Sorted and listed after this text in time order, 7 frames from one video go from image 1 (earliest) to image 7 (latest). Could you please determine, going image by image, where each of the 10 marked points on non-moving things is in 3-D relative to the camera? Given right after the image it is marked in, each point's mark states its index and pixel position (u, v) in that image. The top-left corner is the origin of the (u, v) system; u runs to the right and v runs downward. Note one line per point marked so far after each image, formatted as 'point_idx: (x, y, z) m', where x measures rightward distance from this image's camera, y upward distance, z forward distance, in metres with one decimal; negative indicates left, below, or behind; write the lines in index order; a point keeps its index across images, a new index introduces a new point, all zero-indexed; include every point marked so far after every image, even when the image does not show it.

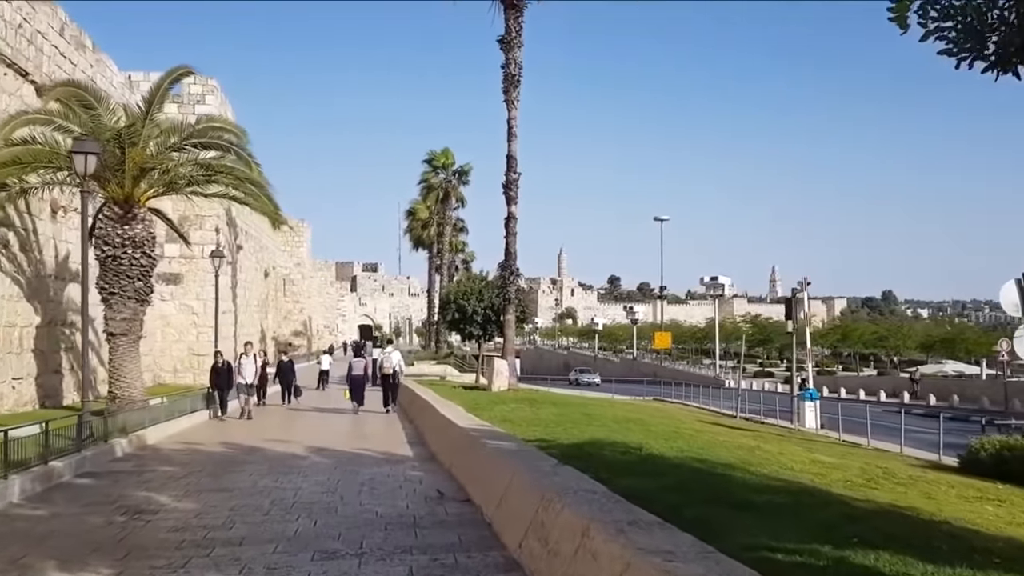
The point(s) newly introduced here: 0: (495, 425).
0: (-0.3, -1.9, +12.6) m
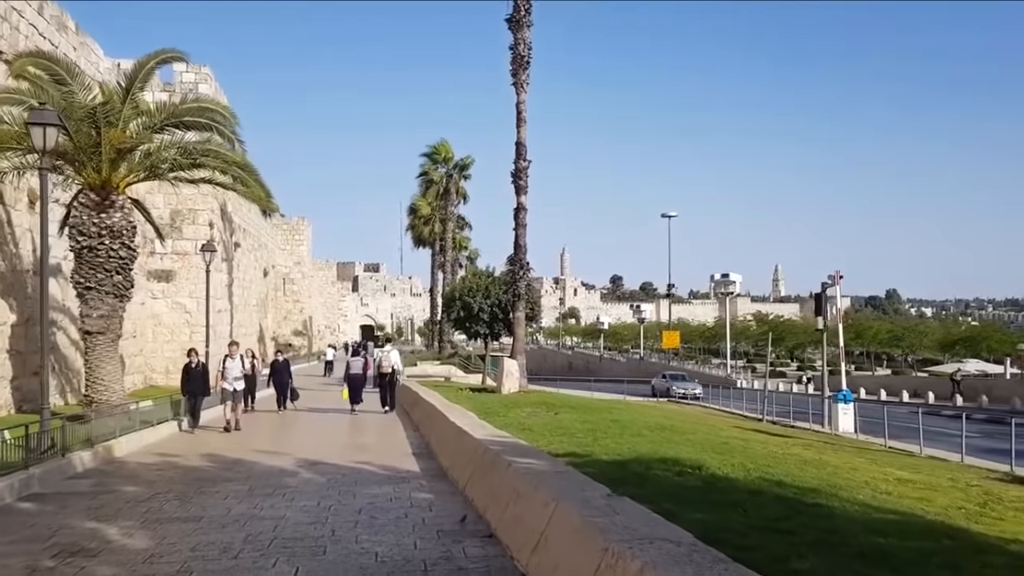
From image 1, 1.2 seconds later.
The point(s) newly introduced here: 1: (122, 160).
0: (0.0, -1.7, +11.0) m
1: (-7.2, +2.4, +17.2) m
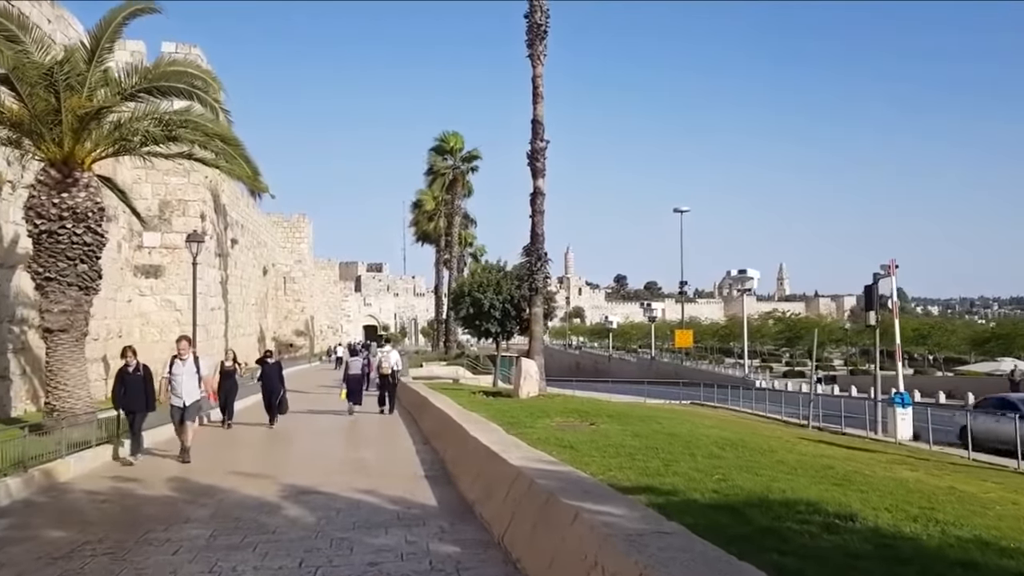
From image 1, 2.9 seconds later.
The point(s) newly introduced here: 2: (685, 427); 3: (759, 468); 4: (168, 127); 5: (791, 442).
0: (+0.4, -1.6, +8.7) m
1: (-6.8, +2.5, +14.9) m
2: (+2.2, -1.8, +11.9) m
3: (+2.0, -1.5, +7.6) m
4: (-6.0, +2.8, +16.0) m
5: (+3.5, -2.0, +11.8) m
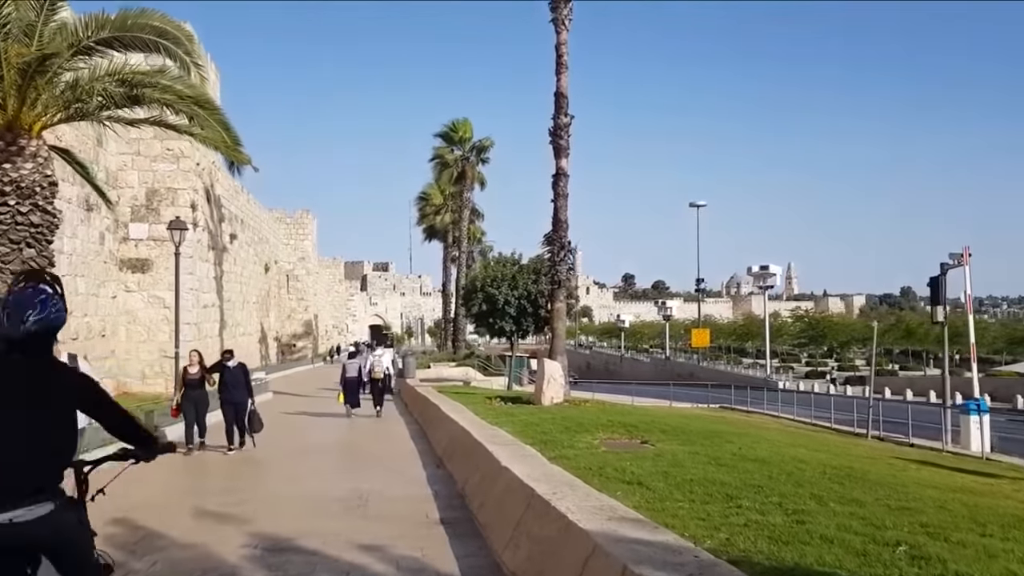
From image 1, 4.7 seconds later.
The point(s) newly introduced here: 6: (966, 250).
0: (+0.7, -1.4, +6.2) m
1: (-6.4, +2.7, +12.5) m
2: (+2.6, -1.6, +9.5) m
3: (+2.4, -1.3, +5.1) m
4: (-5.6, +2.9, +13.6) m
5: (+3.9, -1.8, +9.3) m
6: (+9.3, +0.8, +19.1) m
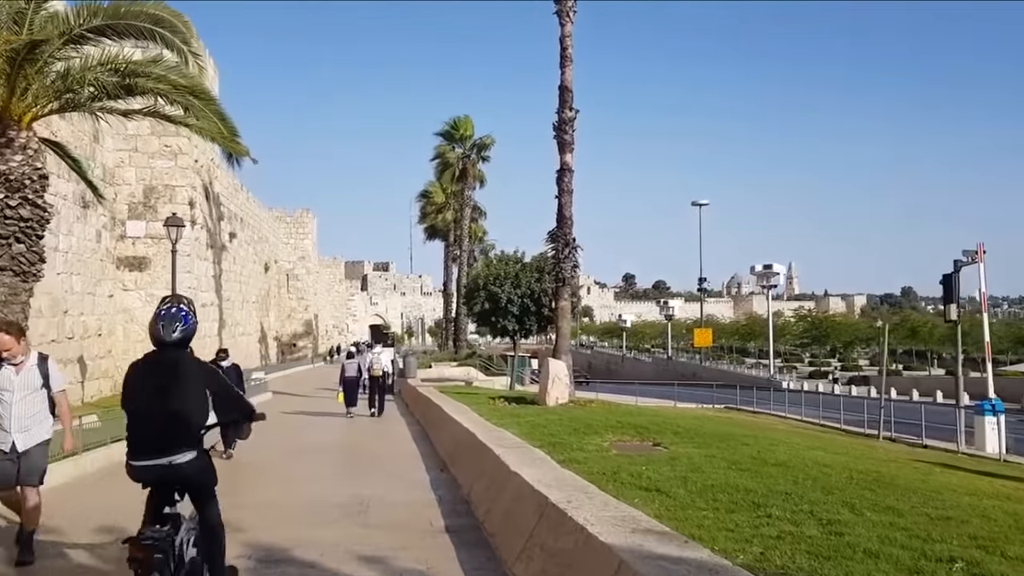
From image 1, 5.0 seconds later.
0: (+0.8, -1.4, +5.8) m
1: (-6.4, +2.7, +12.0) m
2: (+2.6, -1.6, +9.1) m
3: (+2.4, -1.3, +4.7) m
4: (-5.5, +3.0, +13.2) m
5: (+4.0, -1.8, +8.9) m
6: (+9.4, +0.8, +18.7) m
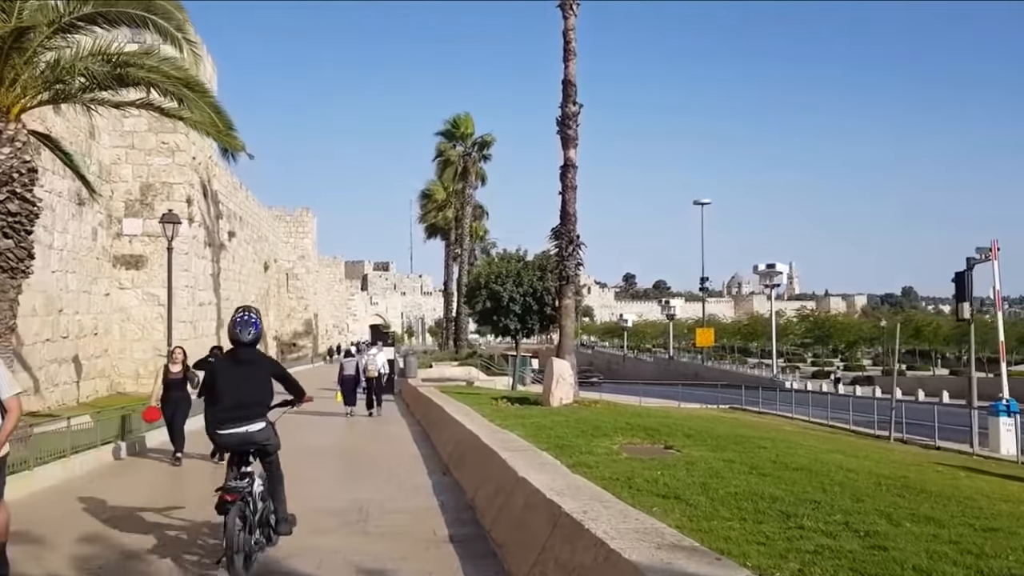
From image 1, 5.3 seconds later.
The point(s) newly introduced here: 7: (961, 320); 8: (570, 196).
0: (+0.8, -1.3, +5.4) m
1: (-6.3, +2.7, +11.6) m
2: (+2.7, -1.6, +8.7) m
3: (+2.5, -1.2, +4.3) m
4: (-5.5, +3.0, +12.8) m
5: (+4.0, -1.7, +8.5) m
6: (+9.4, +0.9, +18.3) m
7: (+9.1, -0.6, +18.8) m
8: (+1.2, +1.9, +19.5) m
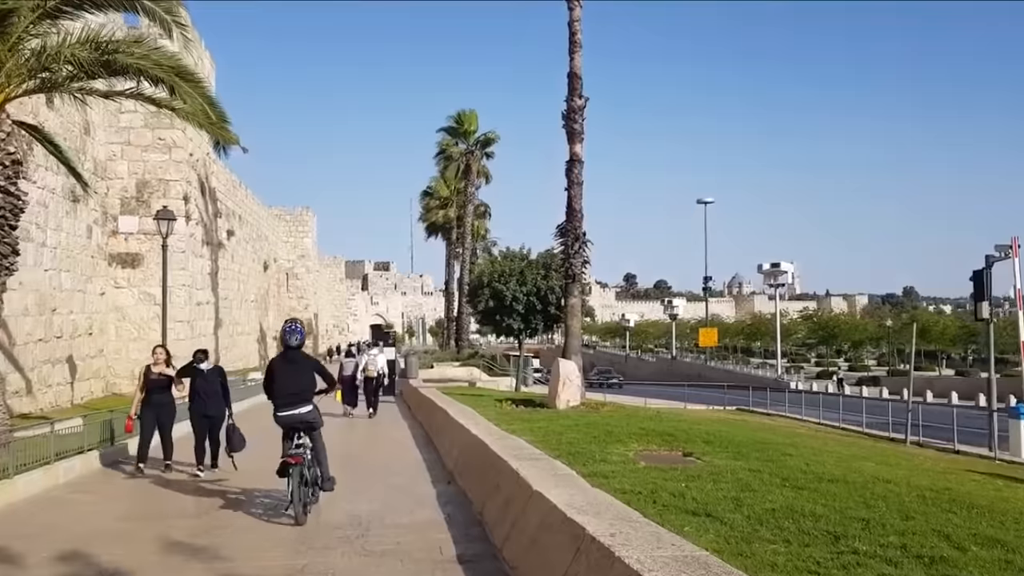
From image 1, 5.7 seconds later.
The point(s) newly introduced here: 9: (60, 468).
0: (+0.9, -1.3, +4.8) m
1: (-6.2, +2.8, +11.1) m
2: (+2.8, -1.5, +8.1) m
3: (+2.6, -1.2, +3.8) m
4: (-5.4, +3.0, +12.2) m
5: (+4.1, -1.7, +8.0) m
6: (+9.5, +0.9, +17.7) m
7: (+9.2, -0.6, +18.3) m
8: (+1.3, +1.9, +18.9) m
9: (-4.7, -1.9, +9.7) m
